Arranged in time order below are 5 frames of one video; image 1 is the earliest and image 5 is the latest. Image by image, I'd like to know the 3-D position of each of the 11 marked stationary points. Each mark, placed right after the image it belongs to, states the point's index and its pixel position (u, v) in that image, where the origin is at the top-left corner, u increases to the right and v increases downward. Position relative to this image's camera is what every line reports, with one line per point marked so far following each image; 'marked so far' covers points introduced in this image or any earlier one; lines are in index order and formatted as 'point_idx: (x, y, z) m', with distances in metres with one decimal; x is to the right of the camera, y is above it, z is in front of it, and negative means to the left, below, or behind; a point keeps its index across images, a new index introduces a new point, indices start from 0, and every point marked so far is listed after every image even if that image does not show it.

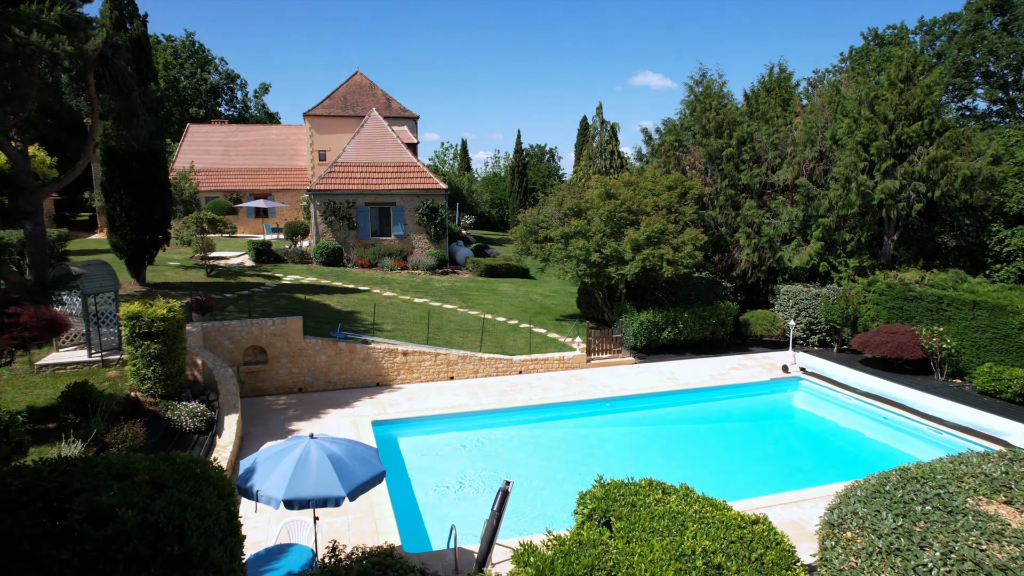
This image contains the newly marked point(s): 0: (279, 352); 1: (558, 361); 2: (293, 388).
0: (-5.0, -1.4, +14.7) m
1: (+1.1, -1.8, +16.7) m
2: (-4.8, -2.2, +15.0) m
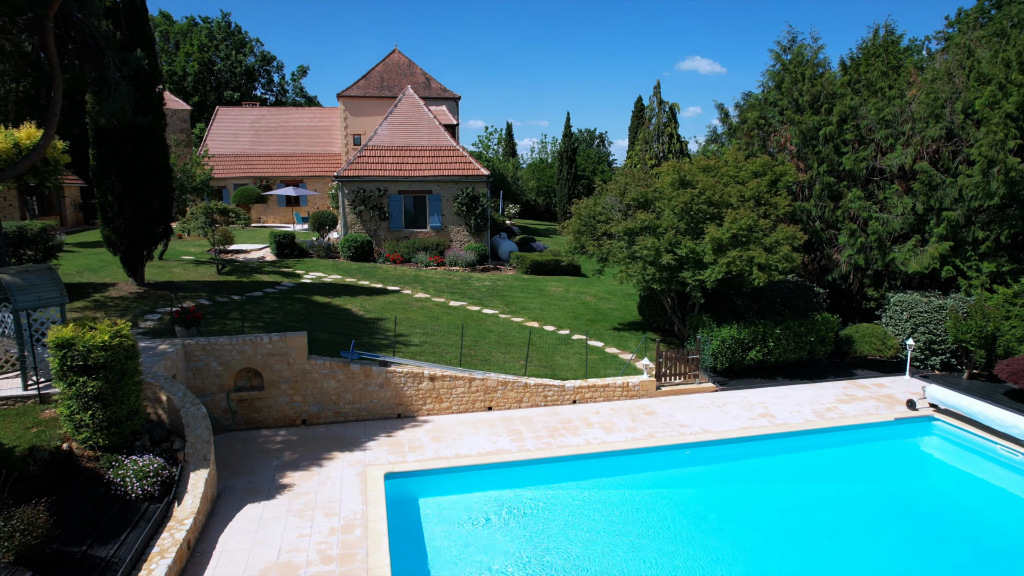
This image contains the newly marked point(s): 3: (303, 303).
0: (-4.1, -1.6, +12.0) m
1: (+2.1, -2.0, +13.5) m
2: (-3.9, -2.4, +12.2) m
3: (-5.3, -0.4, +17.3) m
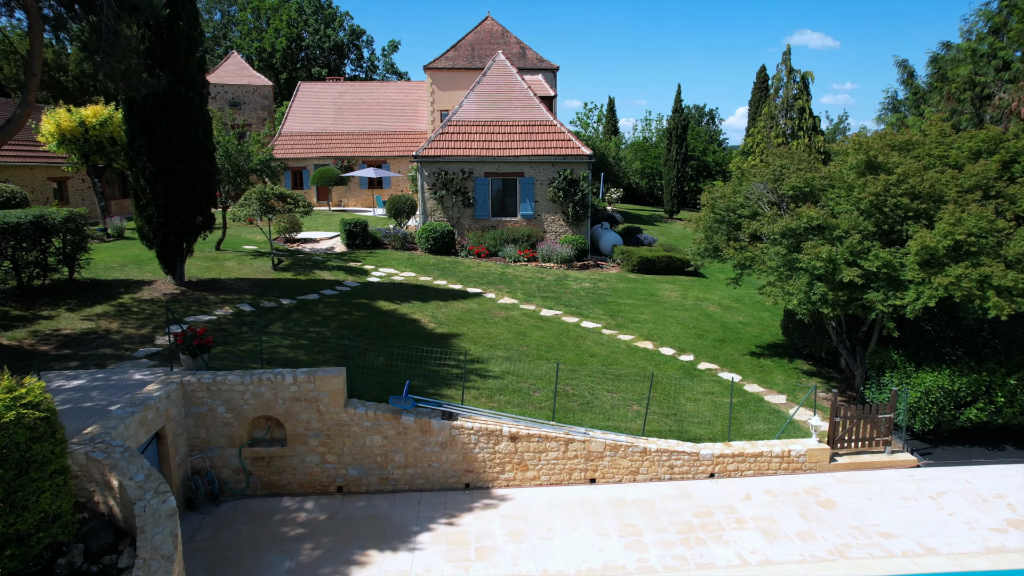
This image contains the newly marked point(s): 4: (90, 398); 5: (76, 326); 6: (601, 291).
0: (-2.7, -1.8, +8.8) m
1: (+3.7, -2.4, +9.5) m
2: (-2.4, -2.6, +9.0) m
3: (-3.1, -0.5, +14.3) m
4: (-5.1, -1.3, +8.4) m
5: (-7.5, -0.7, +11.8) m
6: (+2.4, -0.1, +18.5) m
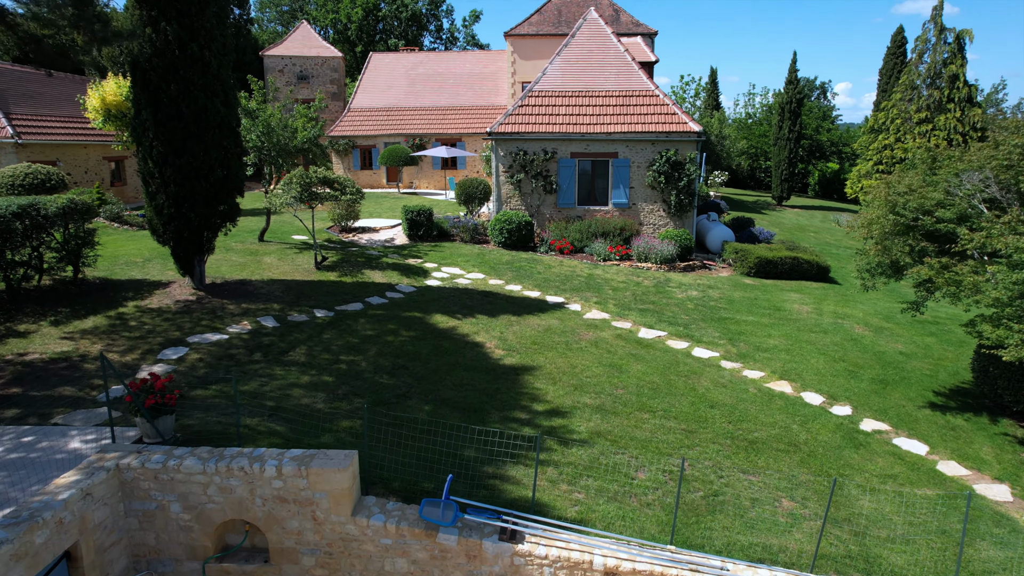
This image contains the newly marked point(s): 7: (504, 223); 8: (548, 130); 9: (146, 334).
0: (-1.9, -2.2, +5.9) m
1: (+4.5, -2.9, +5.9) m
2: (-1.6, -3.0, +6.1) m
3: (-1.6, -0.7, +11.3) m
4: (-4.4, -1.7, +5.7) m
5: (-6.3, -0.8, +9.4) m
6: (+4.3, -0.3, +14.8) m
7: (-0.2, +1.7, +18.0) m
8: (+0.9, +4.2, +18.3) m
9: (-5.4, -0.7, +10.1) m
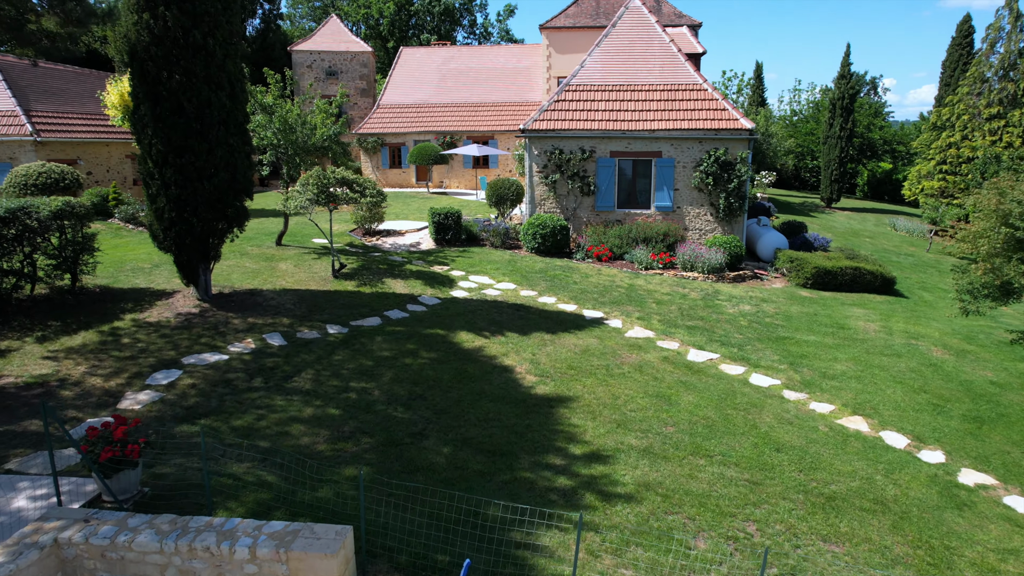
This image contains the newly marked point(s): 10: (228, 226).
0: (-1.7, -2.4, +4.7) m
1: (+4.7, -3.2, +4.4) m
2: (-1.4, -3.2, +4.9) m
3: (-1.1, -0.9, +10.1) m
4: (-4.1, -1.9, +4.6) m
5: (-5.9, -1.0, +8.4) m
6: (+5.0, -0.6, +13.3) m
7: (+0.6, +1.5, +16.8) m
8: (+1.8, +4.0, +17.0) m
9: (-4.9, -0.9, +9.0) m
10: (-4.5, +1.0, +11.1) m
